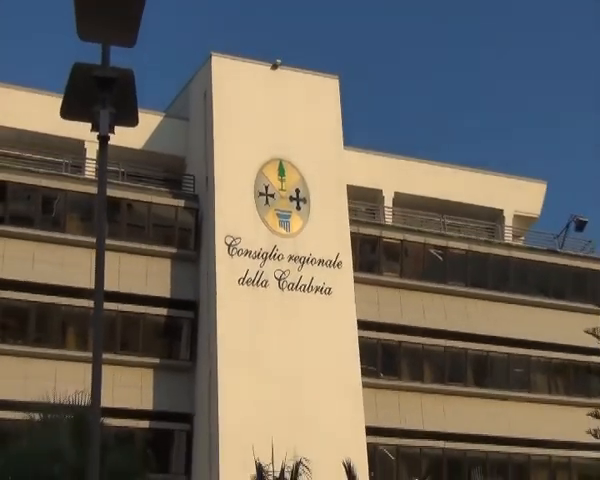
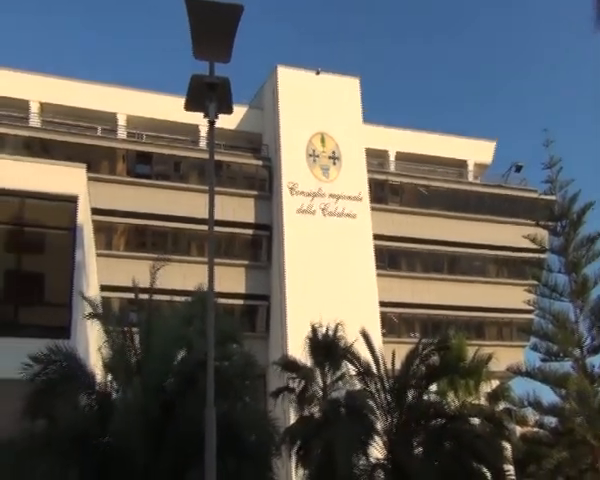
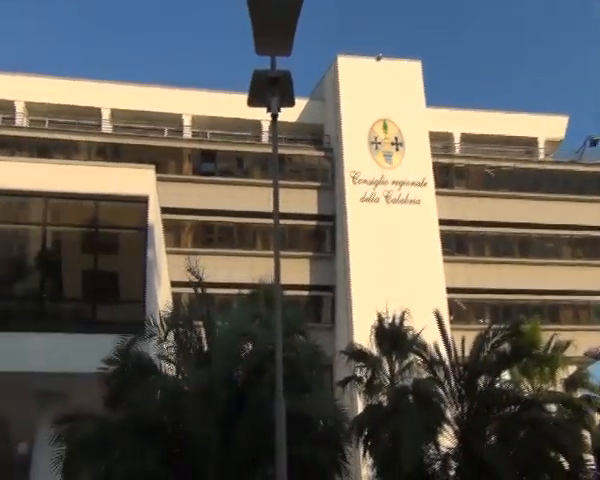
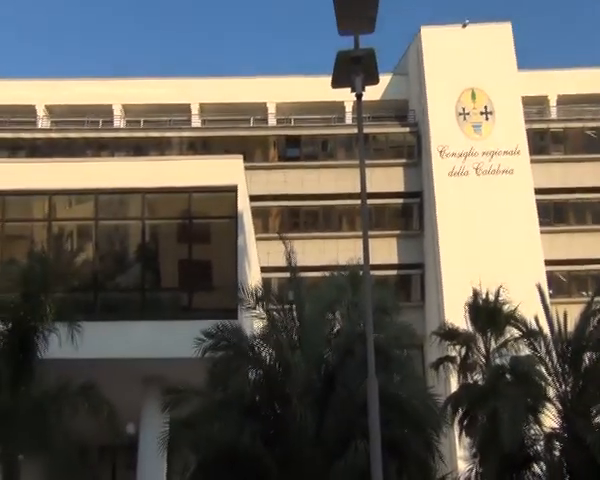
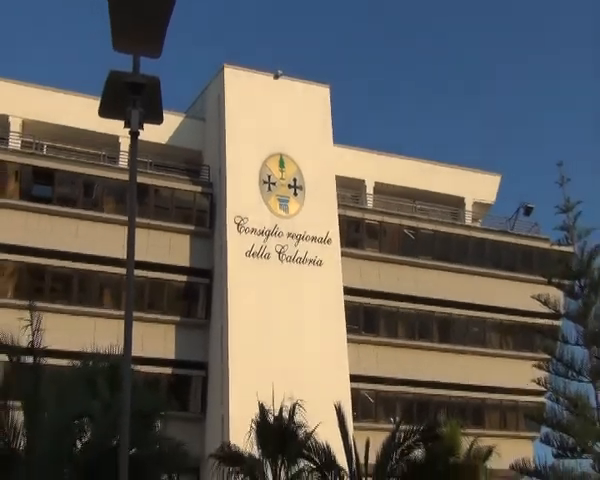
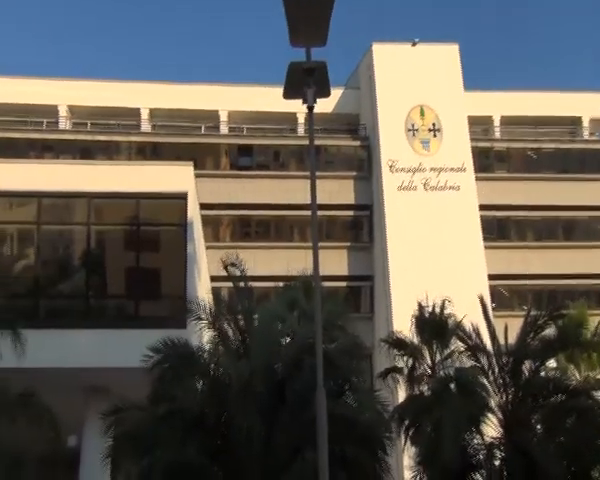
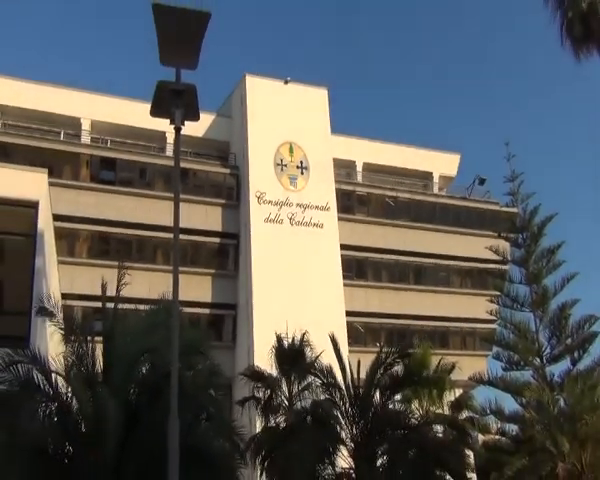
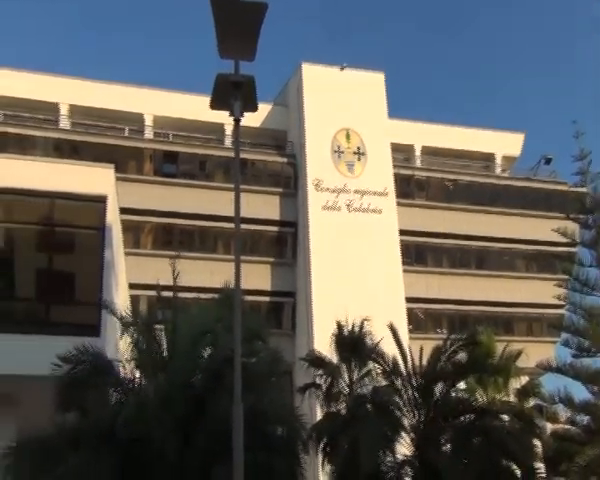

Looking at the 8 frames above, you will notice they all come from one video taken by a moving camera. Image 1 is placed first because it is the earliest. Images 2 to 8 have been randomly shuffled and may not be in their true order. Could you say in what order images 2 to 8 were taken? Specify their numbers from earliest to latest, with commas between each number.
5, 7, 2, 8, 3, 6, 4
